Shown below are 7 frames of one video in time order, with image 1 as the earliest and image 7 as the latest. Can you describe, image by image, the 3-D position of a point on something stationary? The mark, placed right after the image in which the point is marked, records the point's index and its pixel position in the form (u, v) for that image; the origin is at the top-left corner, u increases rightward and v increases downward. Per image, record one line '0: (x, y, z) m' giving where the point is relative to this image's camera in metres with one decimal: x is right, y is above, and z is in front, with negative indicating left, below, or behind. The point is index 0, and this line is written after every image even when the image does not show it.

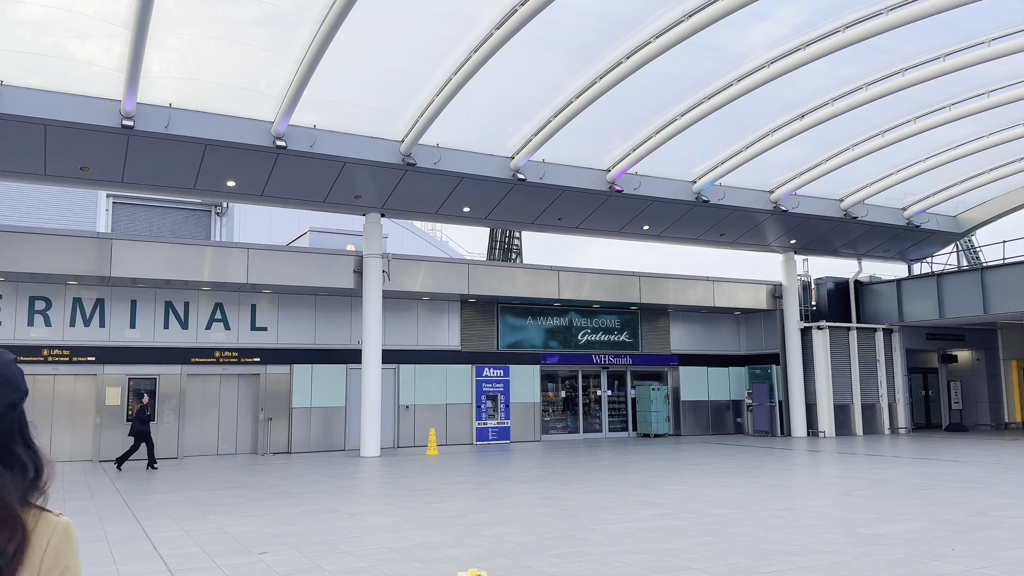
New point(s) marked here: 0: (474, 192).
0: (-0.9, +2.4, +19.2) m
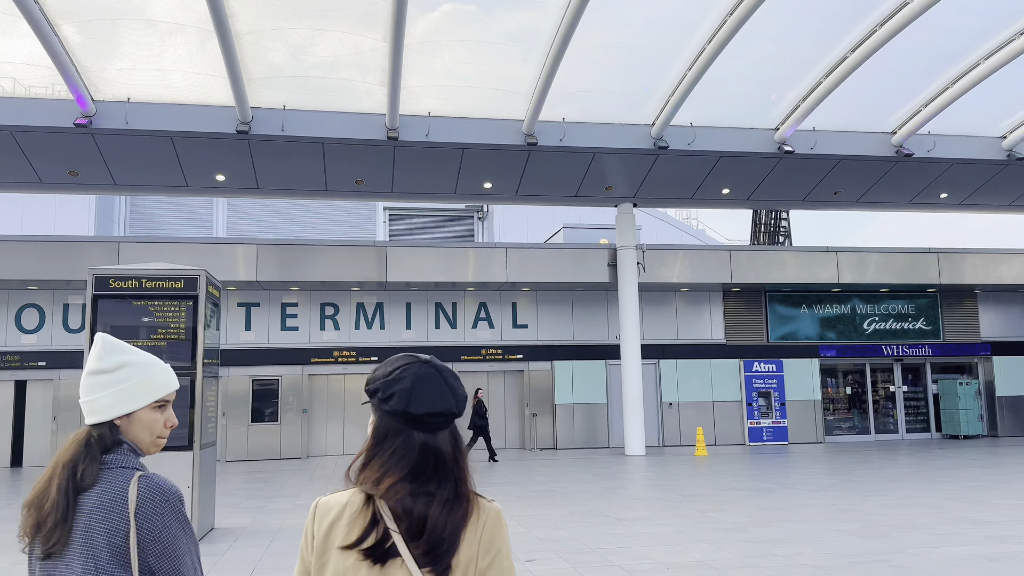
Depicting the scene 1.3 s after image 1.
0: (+5.0, +2.7, +17.7) m
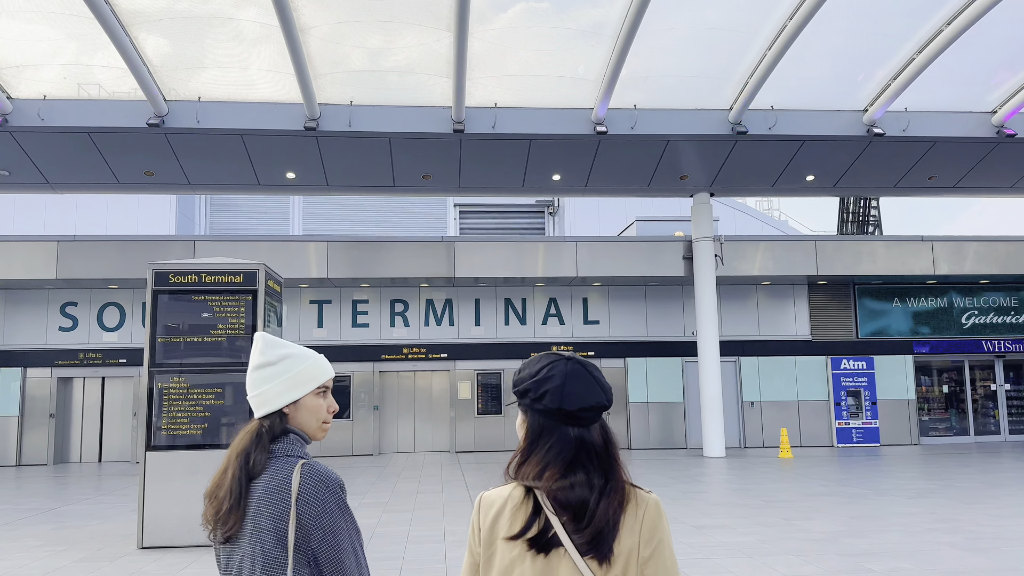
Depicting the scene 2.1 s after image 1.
0: (+6.6, +2.8, +16.7) m
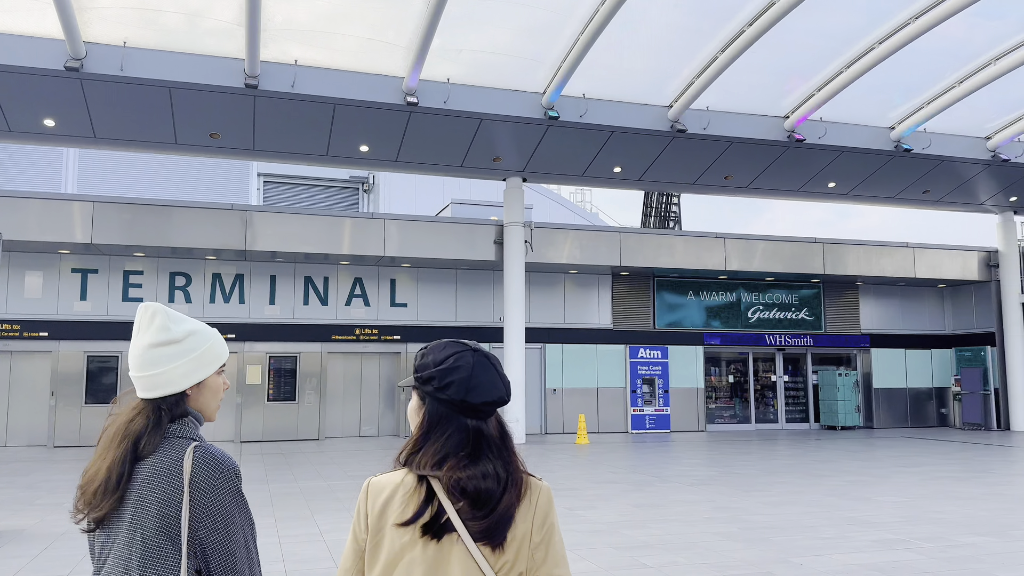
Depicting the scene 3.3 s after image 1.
0: (+2.5, +3.1, +16.9) m
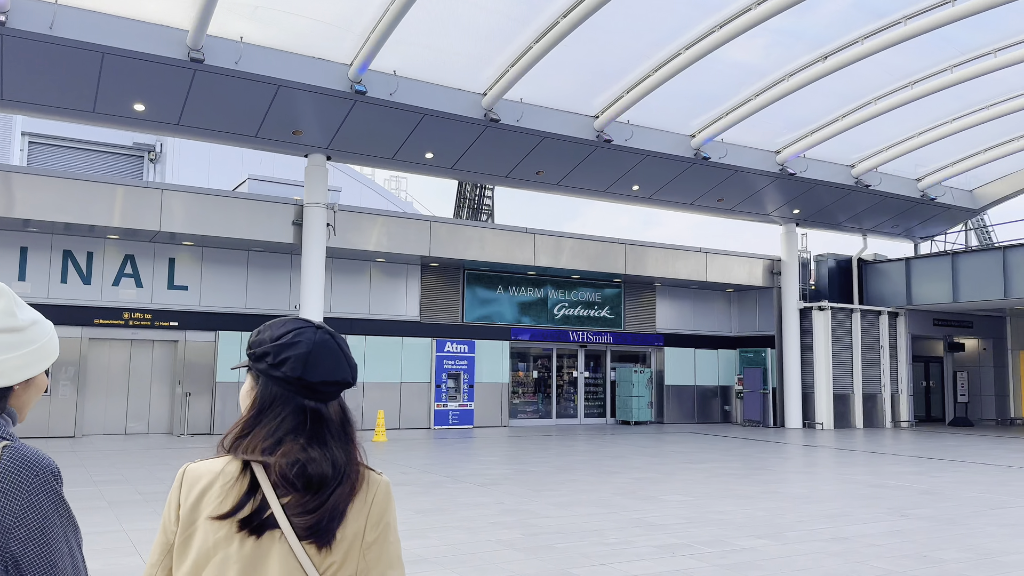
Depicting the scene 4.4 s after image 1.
0: (-1.6, +3.2, +16.2) m
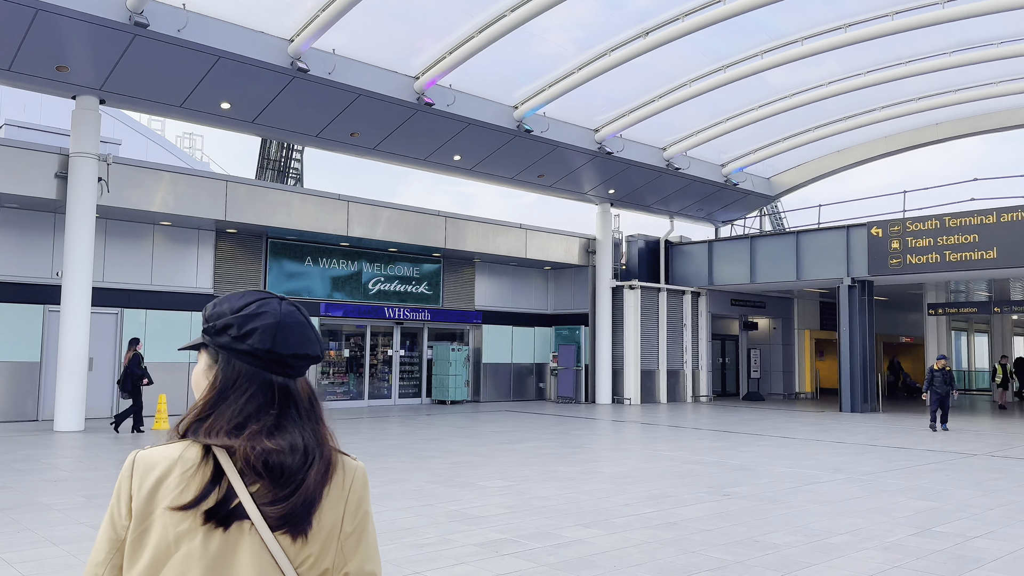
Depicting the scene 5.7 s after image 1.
0: (-5.1, +3.8, +14.4) m
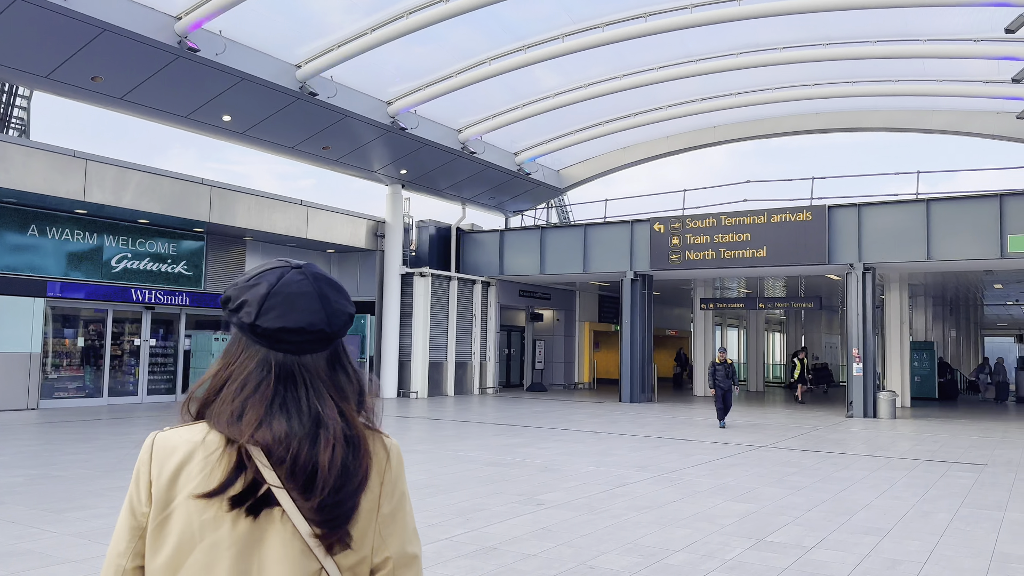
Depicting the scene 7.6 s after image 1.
0: (-8.3, +4.3, +11.2) m
